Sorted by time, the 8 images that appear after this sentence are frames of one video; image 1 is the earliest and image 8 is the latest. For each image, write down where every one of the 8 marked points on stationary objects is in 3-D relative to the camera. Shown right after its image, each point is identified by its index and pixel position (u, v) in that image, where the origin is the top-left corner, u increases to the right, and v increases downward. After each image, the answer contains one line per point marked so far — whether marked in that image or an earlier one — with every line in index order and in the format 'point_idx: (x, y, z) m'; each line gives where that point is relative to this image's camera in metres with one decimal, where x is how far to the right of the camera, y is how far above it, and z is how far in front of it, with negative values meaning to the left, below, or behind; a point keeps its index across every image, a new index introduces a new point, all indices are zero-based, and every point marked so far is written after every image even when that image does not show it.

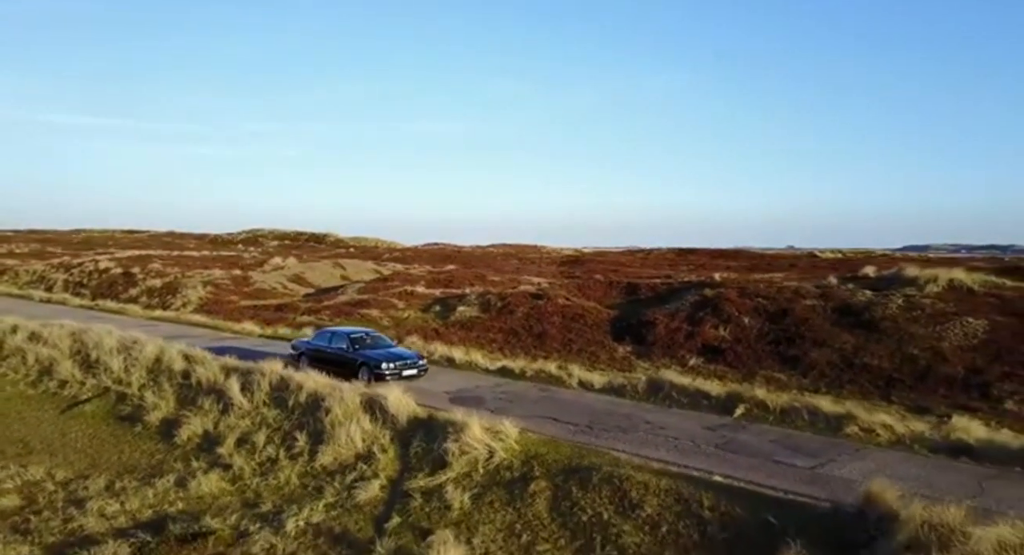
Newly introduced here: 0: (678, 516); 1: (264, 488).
0: (+2.0, -2.9, +9.3) m
1: (-4.0, -3.4, +12.0) m
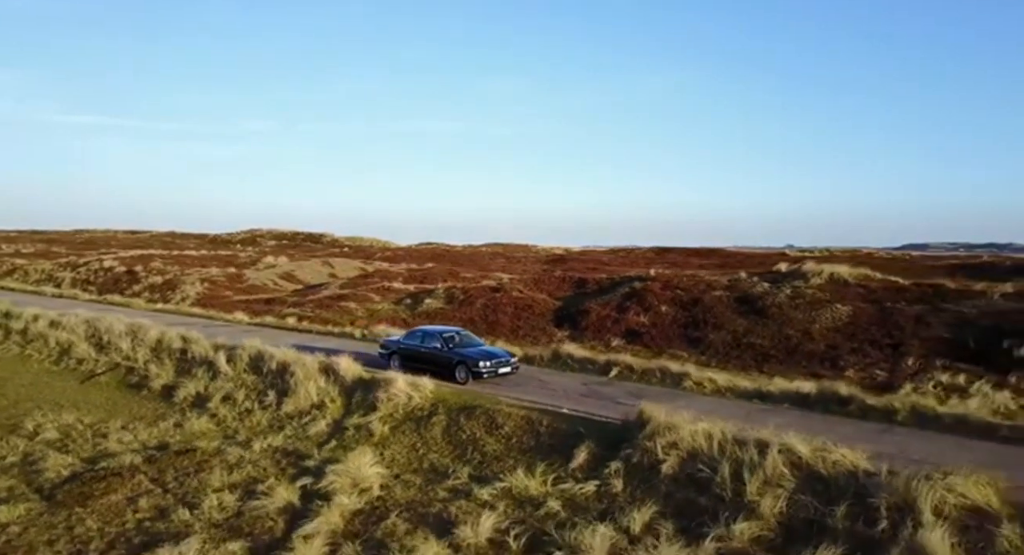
0: (+0.2, -2.7, +13.3) m
1: (-5.8, -3.2, +16.0) m
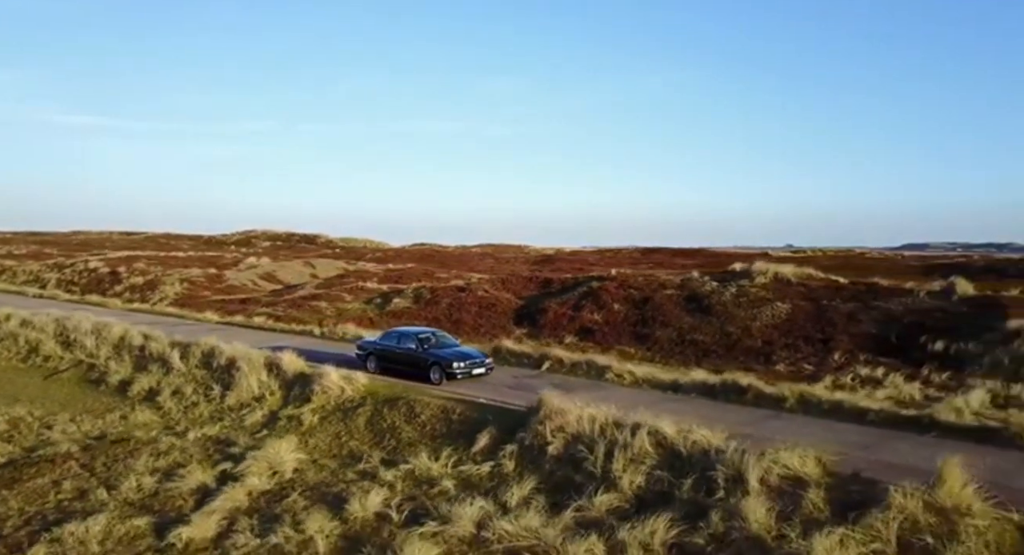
0: (-1.4, -2.7, +14.2) m
1: (-7.4, -3.2, +16.9) m
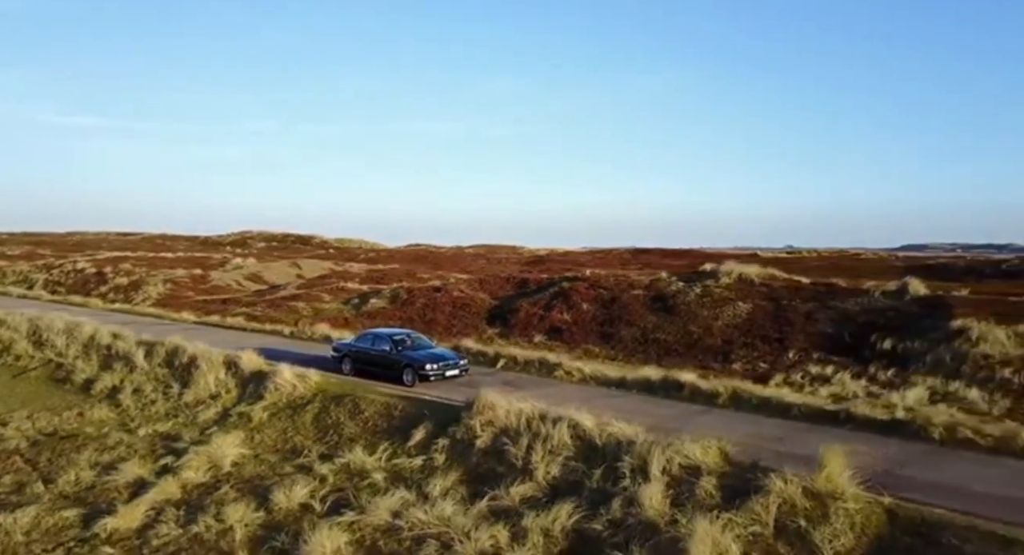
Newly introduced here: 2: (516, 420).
0: (-2.6, -2.7, +14.5) m
1: (-8.6, -3.2, +17.2) m
2: (0.0, -2.4, +12.4) m
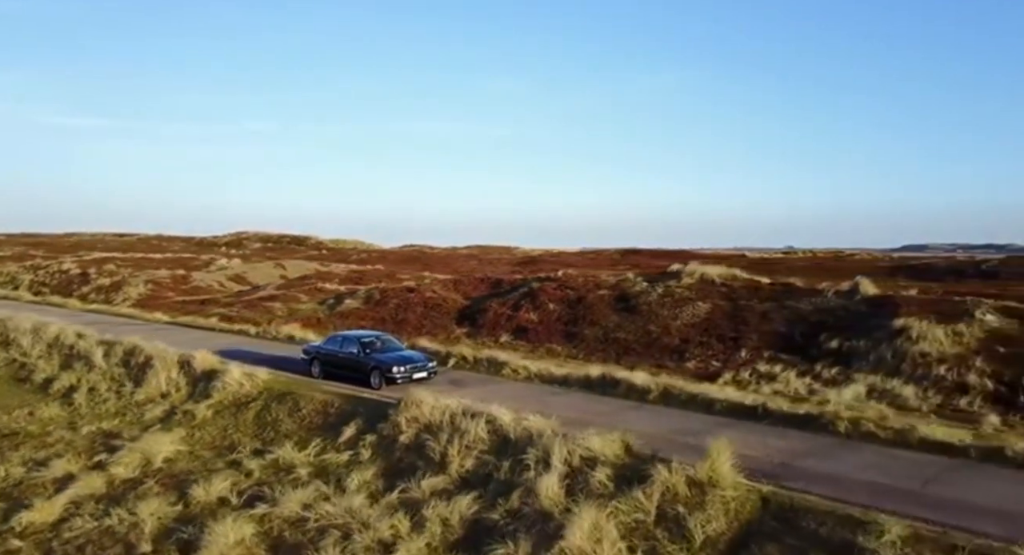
0: (-3.9, -2.7, +14.8) m
1: (-9.9, -3.2, +17.5) m
2: (-1.3, -2.4, +12.7) m
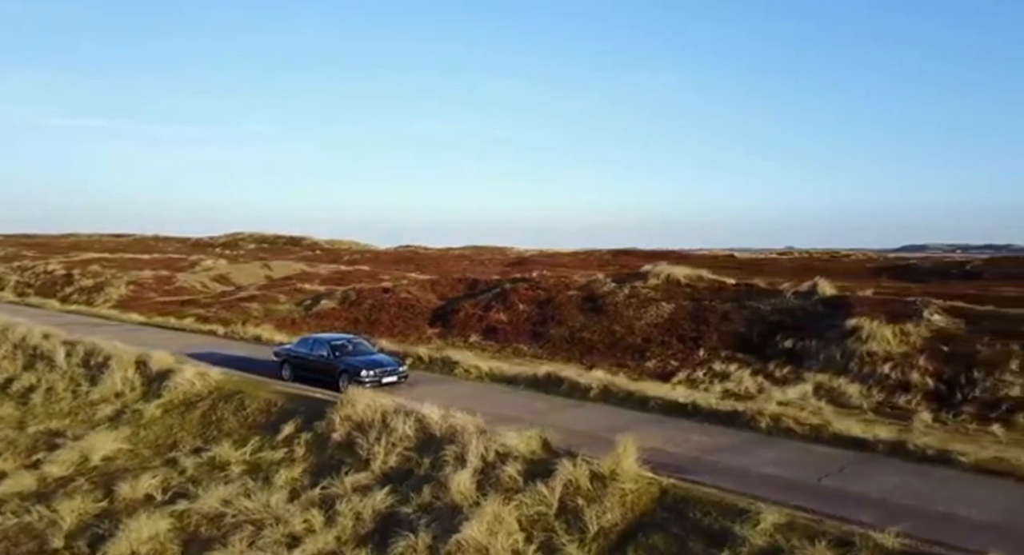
0: (-5.1, -2.7, +14.9) m
1: (-11.1, -3.2, +17.6) m
2: (-2.4, -2.4, +12.9) m
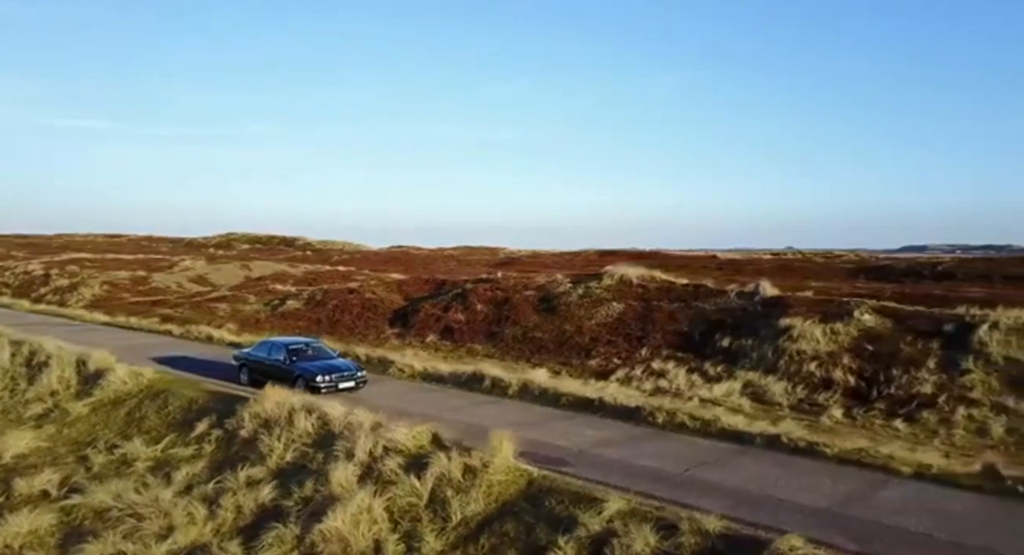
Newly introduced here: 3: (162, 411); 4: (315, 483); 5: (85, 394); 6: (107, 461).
0: (-6.7, -2.7, +15.1) m
1: (-12.8, -3.2, +17.7) m
2: (-4.1, -2.3, +13.0) m
3: (-7.2, -2.8, +15.2) m
4: (-2.7, -2.9, +10.3) m
5: (-10.1, -2.7, +17.5) m
6: (-7.2, -3.2, +13.1) m
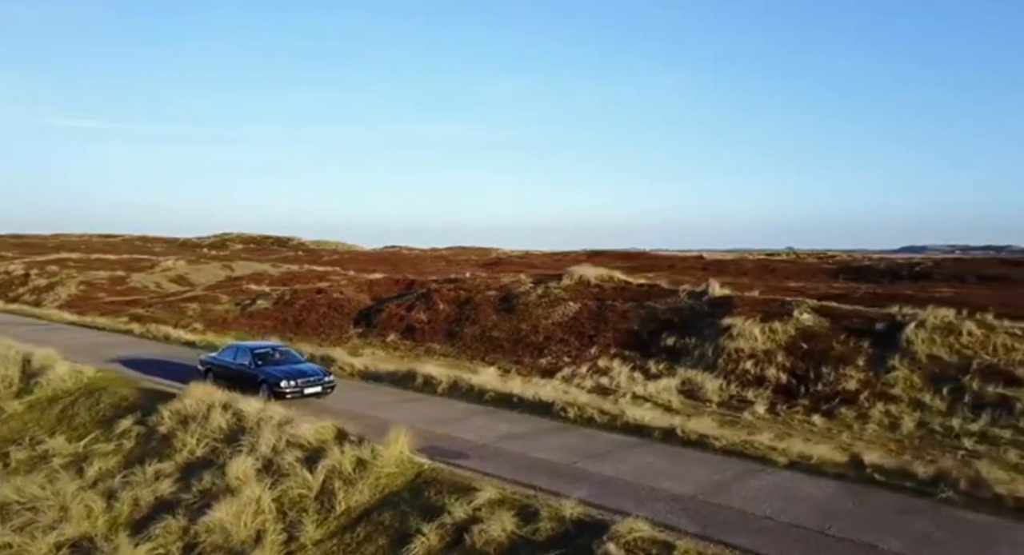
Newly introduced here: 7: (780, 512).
0: (-8.2, -2.6, +15.2) m
1: (-14.2, -3.2, +17.8) m
2: (-5.6, -2.3, +13.1) m
3: (-8.6, -2.8, +15.3) m
4: (-4.2, -2.8, +10.4) m
5: (-11.5, -2.7, +17.6) m
6: (-8.6, -3.2, +13.2) m
7: (+2.7, -2.4, +7.5) m
